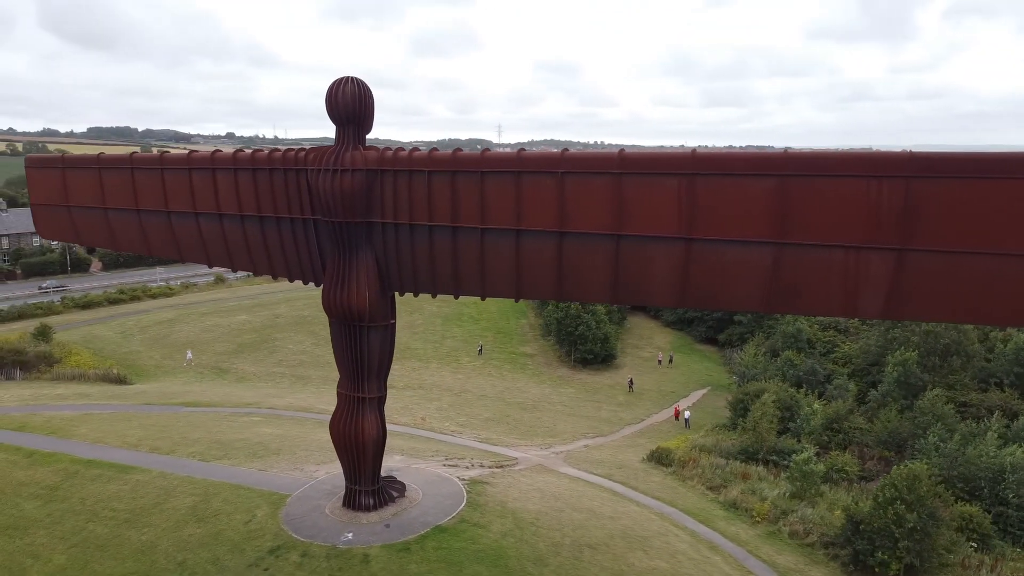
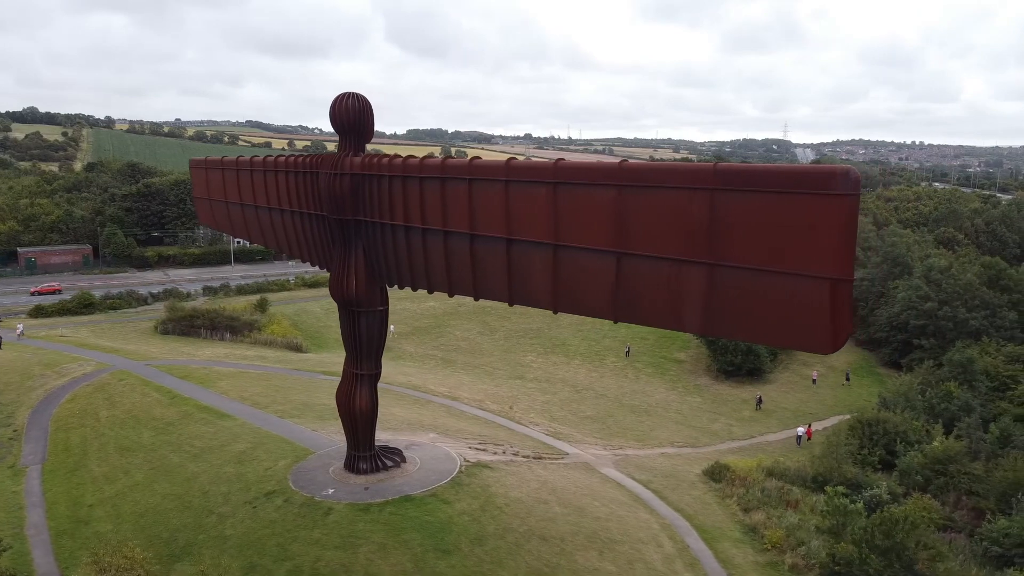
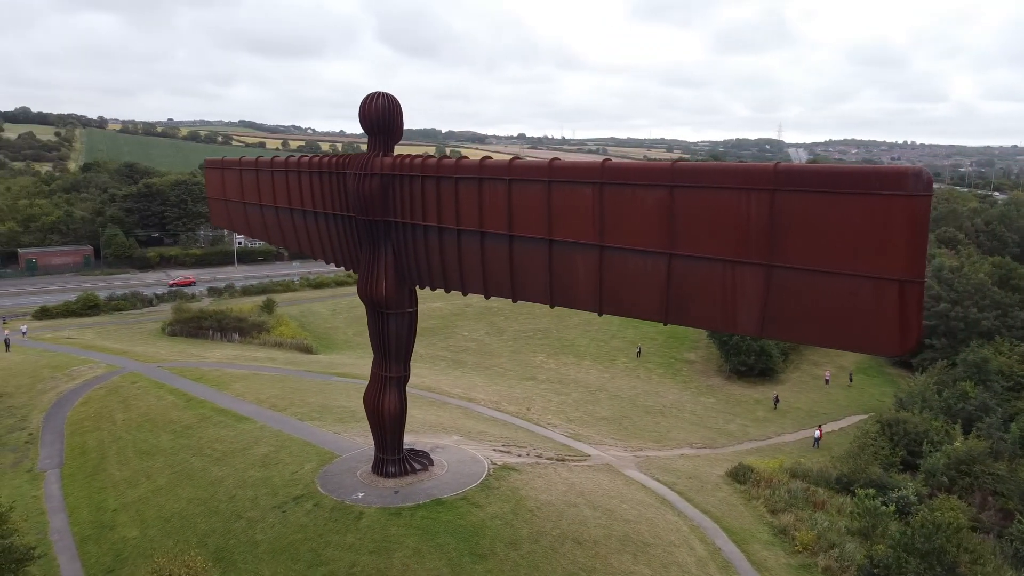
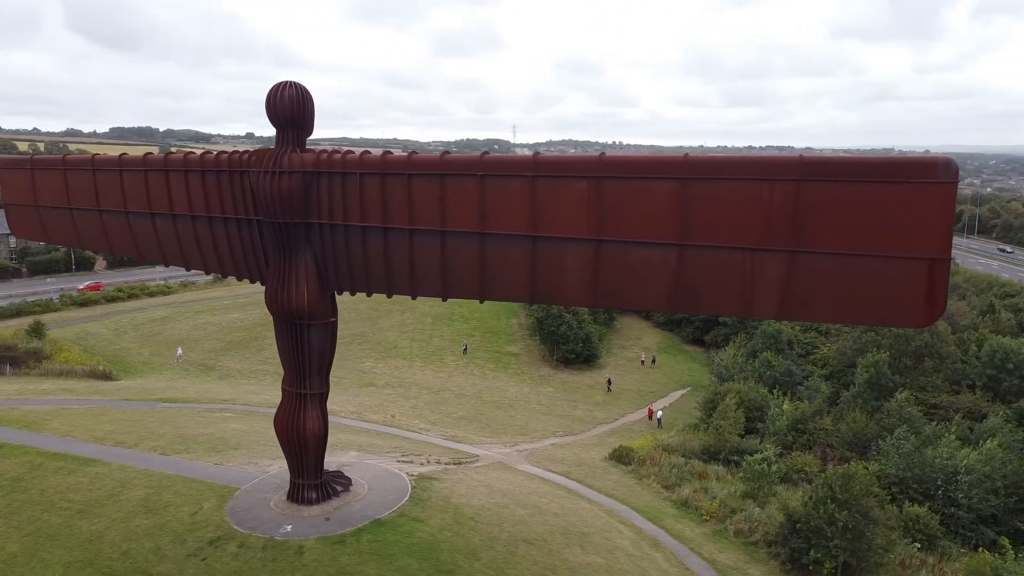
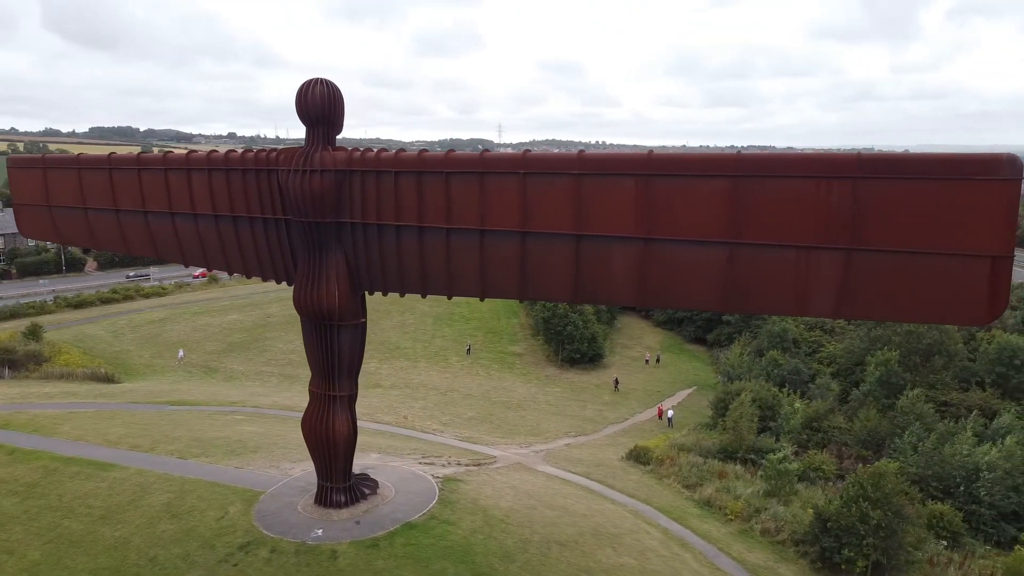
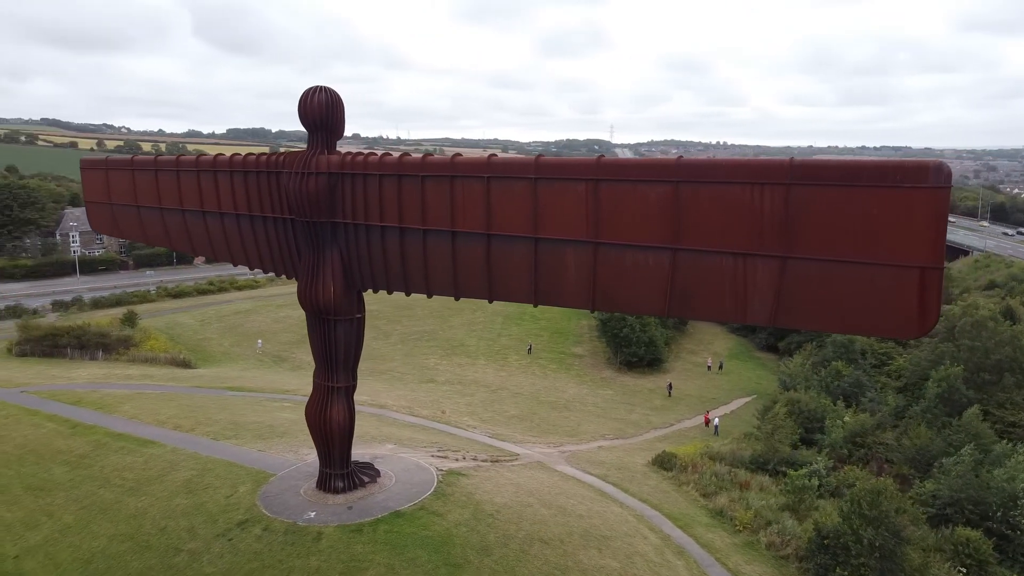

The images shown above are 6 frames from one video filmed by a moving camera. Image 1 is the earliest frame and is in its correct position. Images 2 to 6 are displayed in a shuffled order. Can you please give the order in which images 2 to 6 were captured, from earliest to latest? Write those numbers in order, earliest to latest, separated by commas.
5, 4, 6, 3, 2
